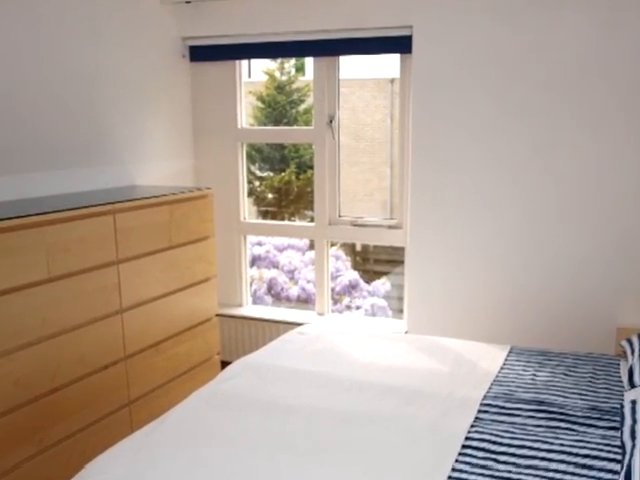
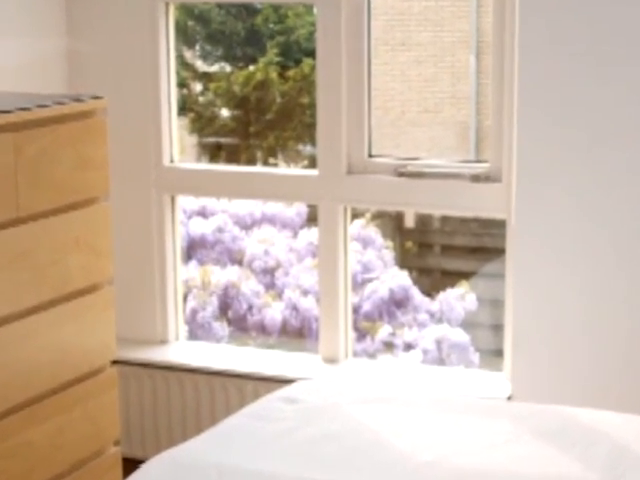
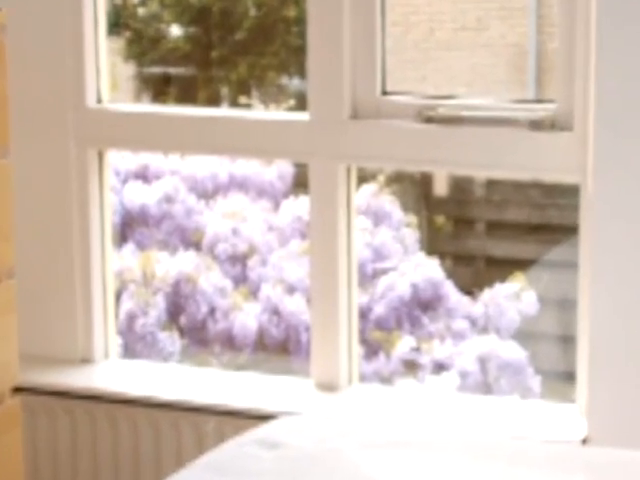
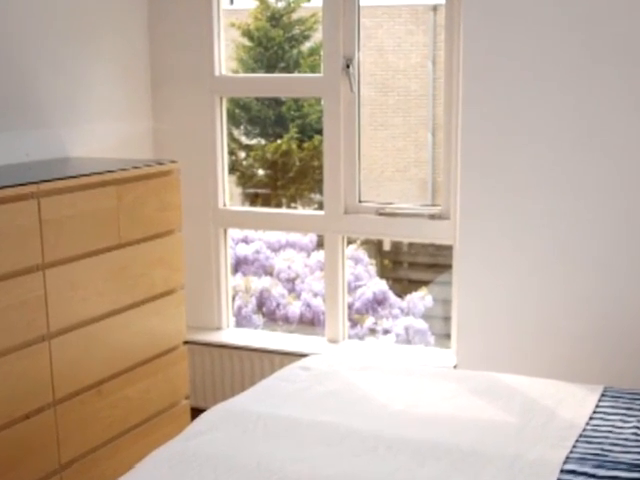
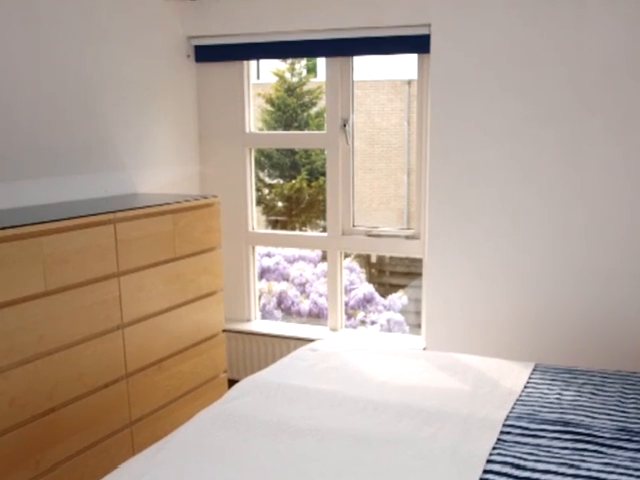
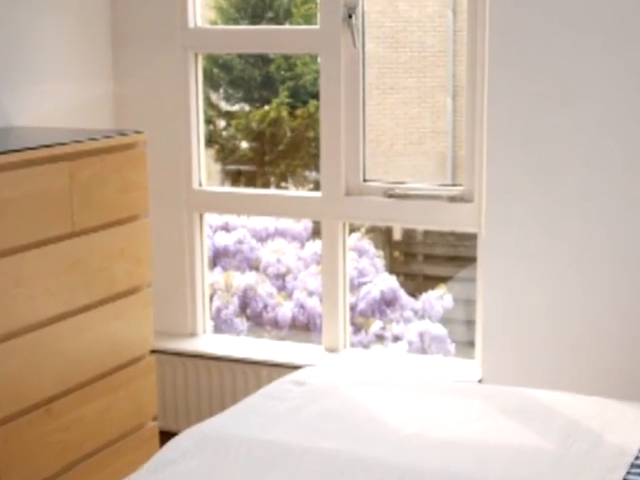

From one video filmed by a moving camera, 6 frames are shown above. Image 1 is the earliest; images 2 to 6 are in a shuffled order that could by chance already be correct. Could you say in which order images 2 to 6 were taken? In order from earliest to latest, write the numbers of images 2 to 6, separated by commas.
5, 4, 6, 2, 3
